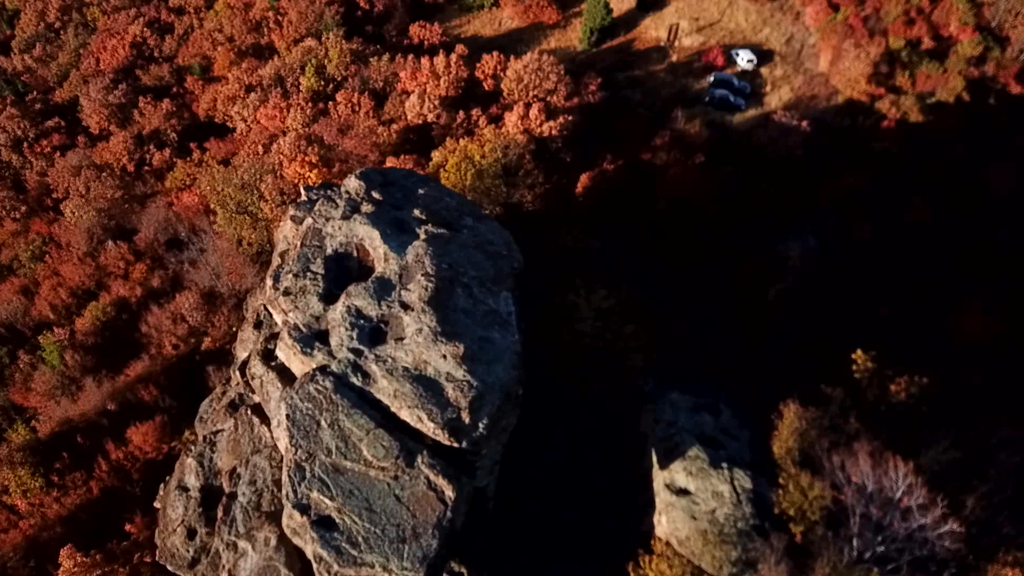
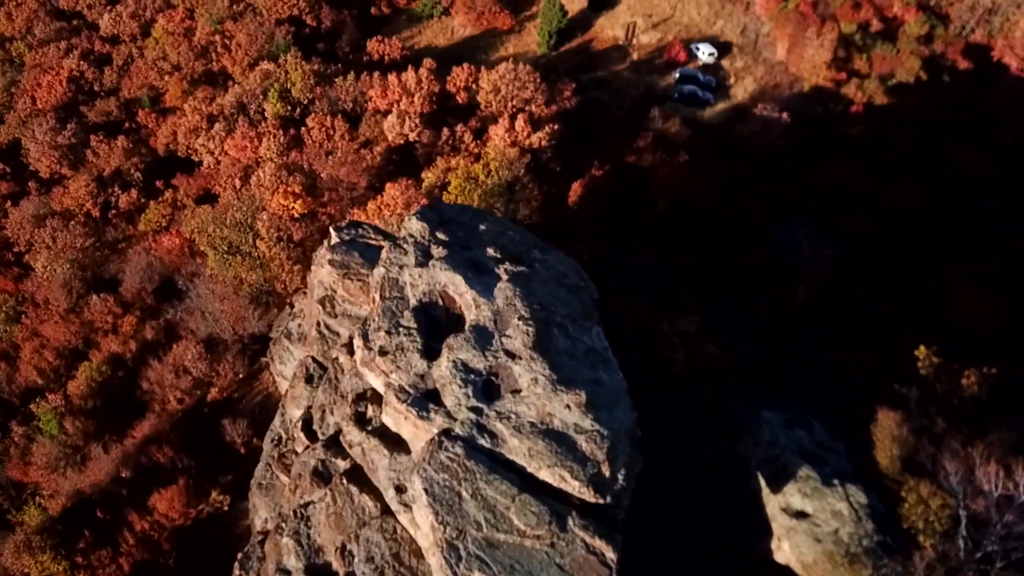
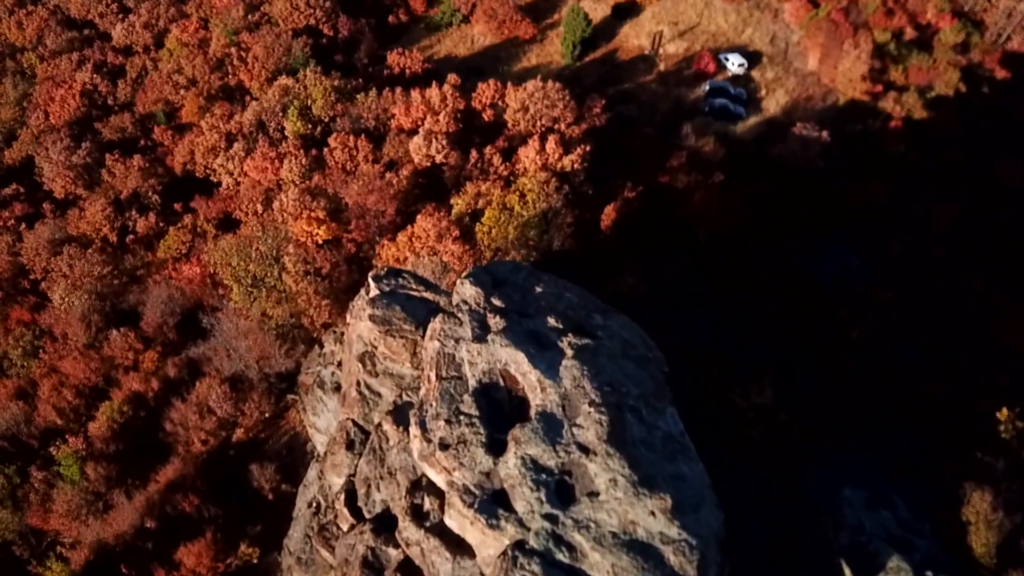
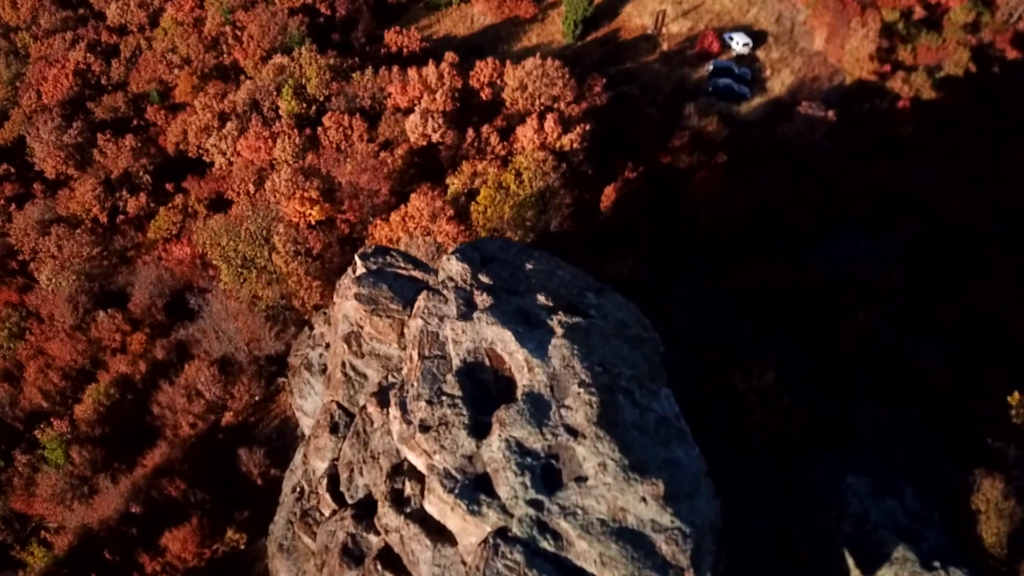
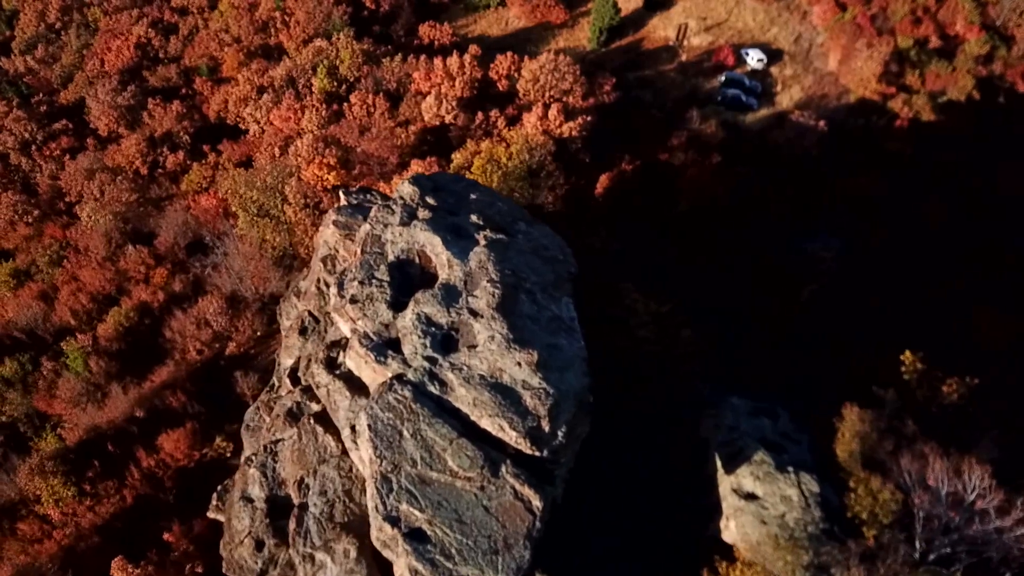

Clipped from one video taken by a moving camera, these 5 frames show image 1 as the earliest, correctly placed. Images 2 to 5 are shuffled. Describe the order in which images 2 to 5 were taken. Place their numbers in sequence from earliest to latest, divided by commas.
5, 2, 3, 4
